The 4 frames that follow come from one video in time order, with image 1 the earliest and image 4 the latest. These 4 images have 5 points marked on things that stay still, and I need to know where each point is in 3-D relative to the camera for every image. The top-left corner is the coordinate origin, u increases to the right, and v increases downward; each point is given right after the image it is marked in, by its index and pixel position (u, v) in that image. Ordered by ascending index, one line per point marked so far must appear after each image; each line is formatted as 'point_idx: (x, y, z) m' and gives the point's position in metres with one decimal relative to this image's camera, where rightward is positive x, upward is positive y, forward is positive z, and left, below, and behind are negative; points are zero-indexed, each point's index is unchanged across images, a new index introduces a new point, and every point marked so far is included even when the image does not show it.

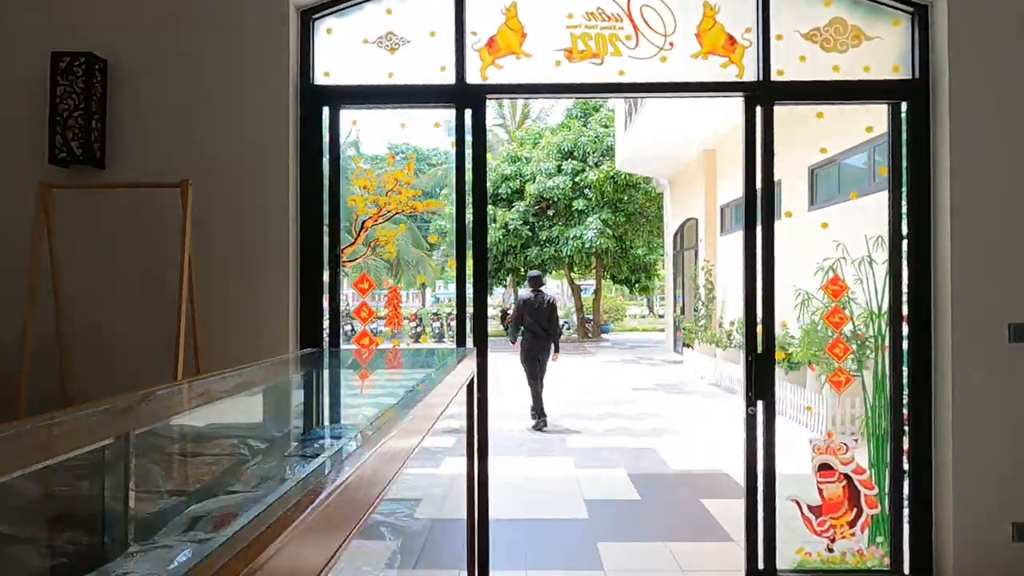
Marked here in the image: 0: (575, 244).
0: (+1.2, +0.9, +12.8) m
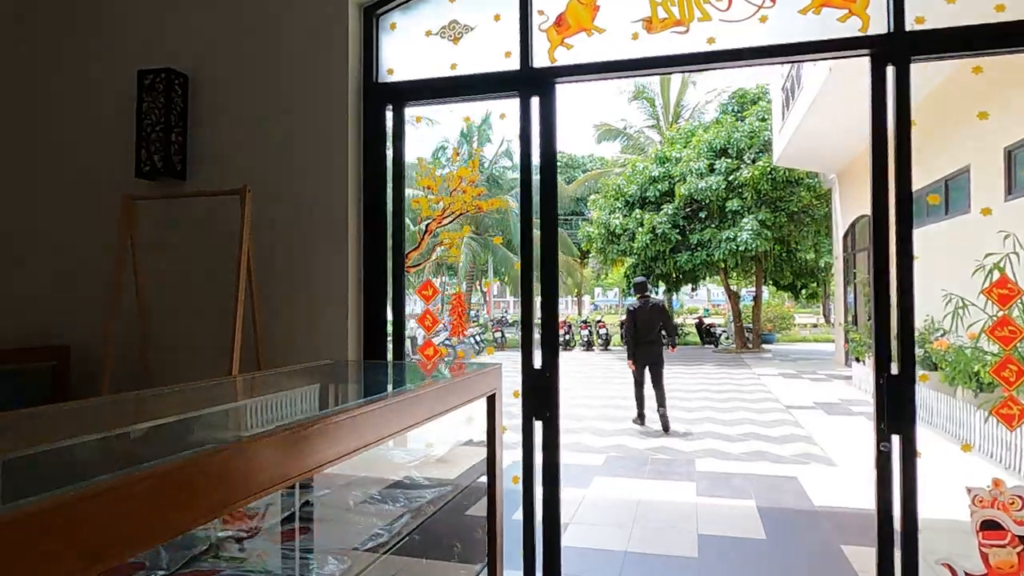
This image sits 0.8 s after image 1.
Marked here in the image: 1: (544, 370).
0: (+3.9, +0.8, +11.9) m
1: (+0.1, -0.3, +2.4) m
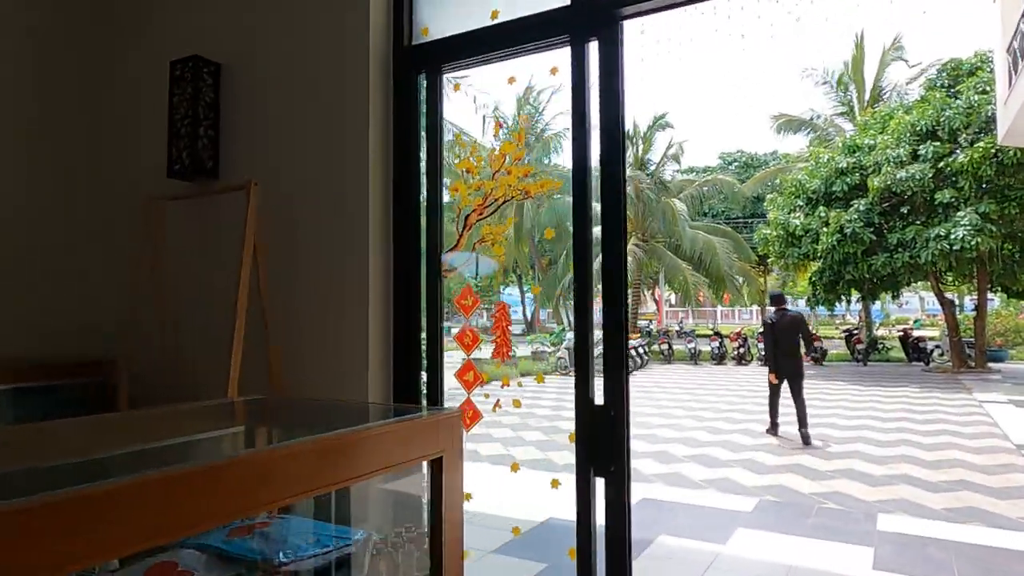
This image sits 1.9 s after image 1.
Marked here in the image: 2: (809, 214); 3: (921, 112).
0: (+6.4, +0.6, +10.0) m
1: (+0.3, -0.3, +1.8) m
2: (+5.3, +1.3, +12.0) m
3: (+6.6, +2.8, +10.8) m
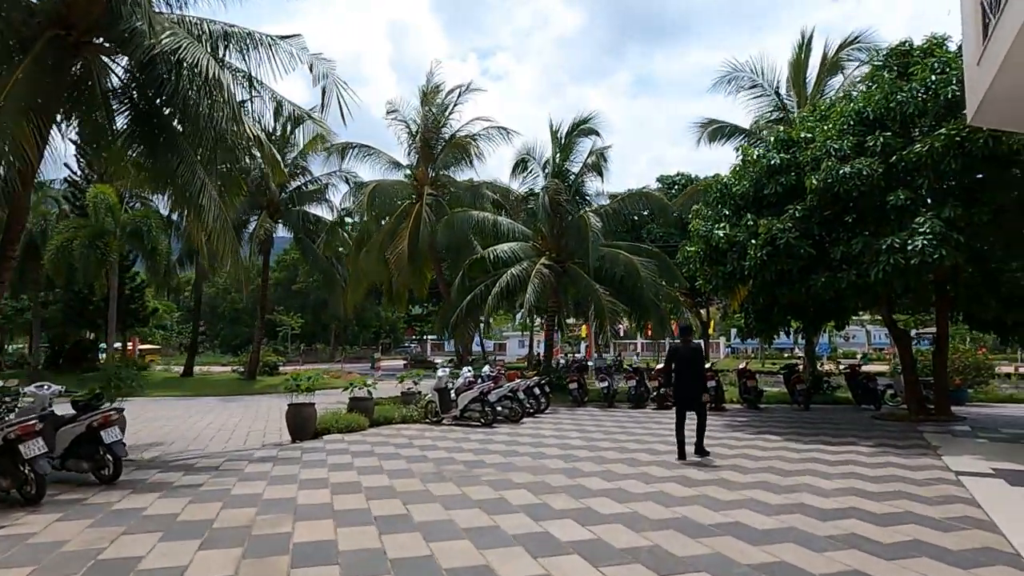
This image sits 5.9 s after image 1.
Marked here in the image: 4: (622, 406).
0: (+4.4, +0.3, +7.8) m
1: (-1.2, -0.2, -0.8) m
2: (+3.2, +0.9, +9.7) m
3: (+4.6, +2.5, +8.7) m
4: (+2.1, -2.3, +12.9) m
